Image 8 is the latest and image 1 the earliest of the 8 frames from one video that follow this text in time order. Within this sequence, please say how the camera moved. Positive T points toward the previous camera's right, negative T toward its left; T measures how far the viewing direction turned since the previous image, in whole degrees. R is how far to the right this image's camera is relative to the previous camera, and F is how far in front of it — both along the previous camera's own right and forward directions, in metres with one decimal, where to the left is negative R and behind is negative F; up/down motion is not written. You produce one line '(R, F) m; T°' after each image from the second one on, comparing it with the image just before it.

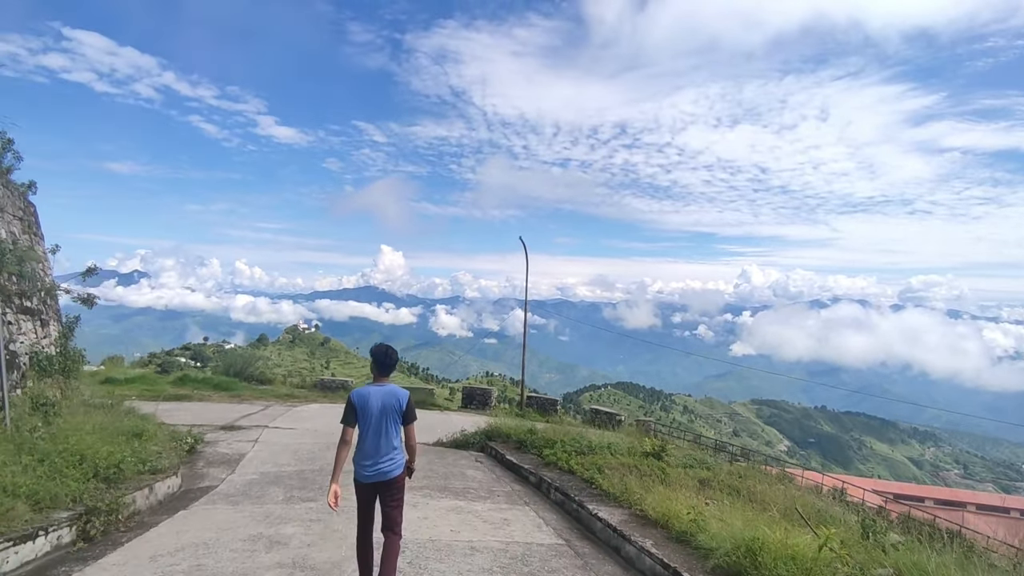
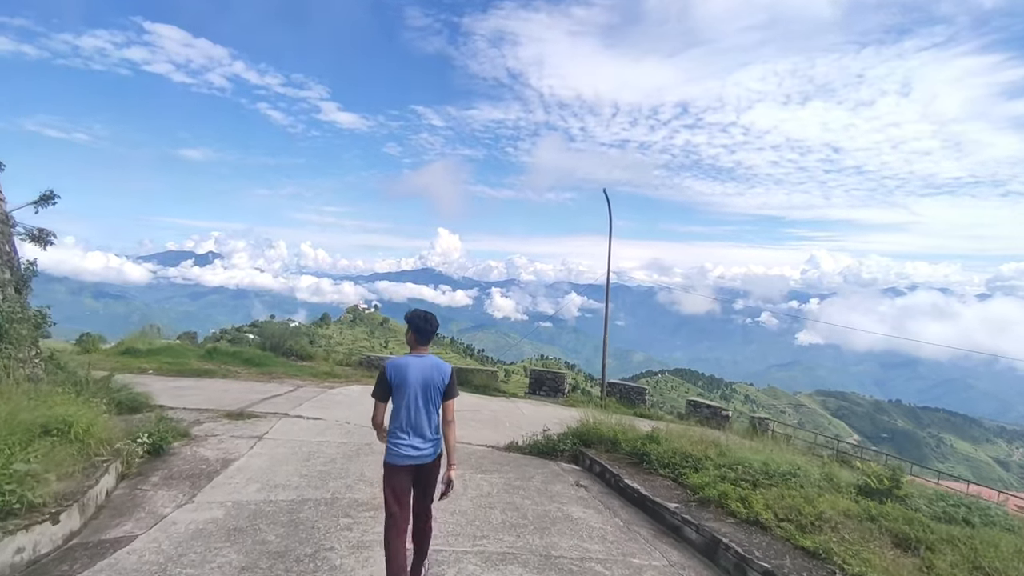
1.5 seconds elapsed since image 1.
(-0.7, +3.4) m; -5°
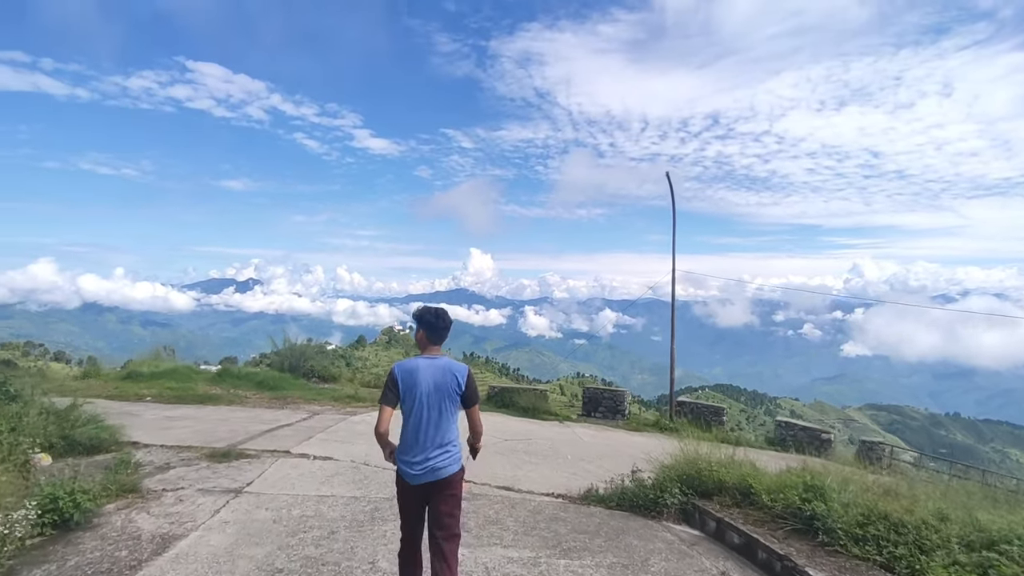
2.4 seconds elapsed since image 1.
(-0.4, +2.3) m; -3°
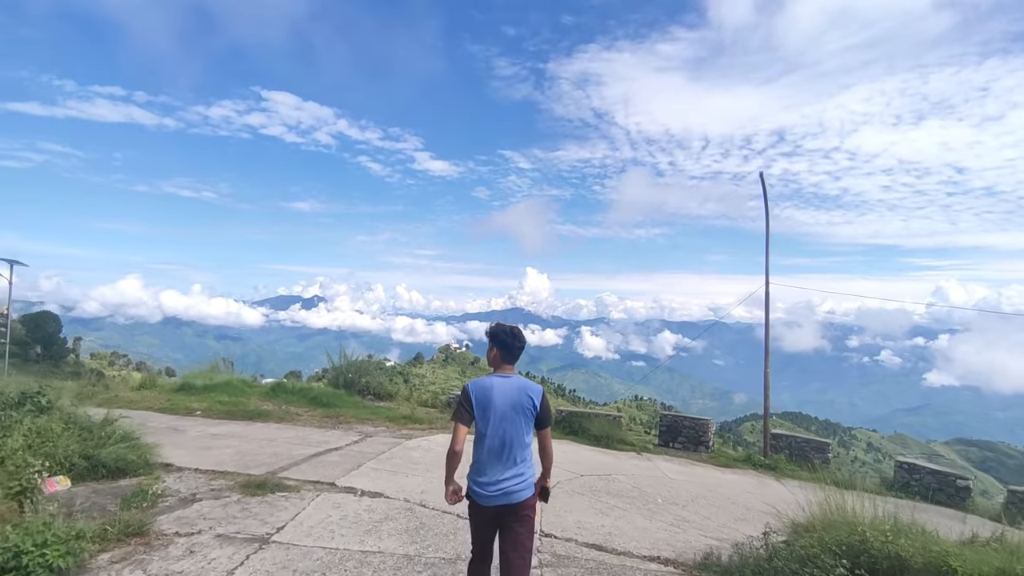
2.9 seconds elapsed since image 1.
(-0.3, +1.2) m; -5°
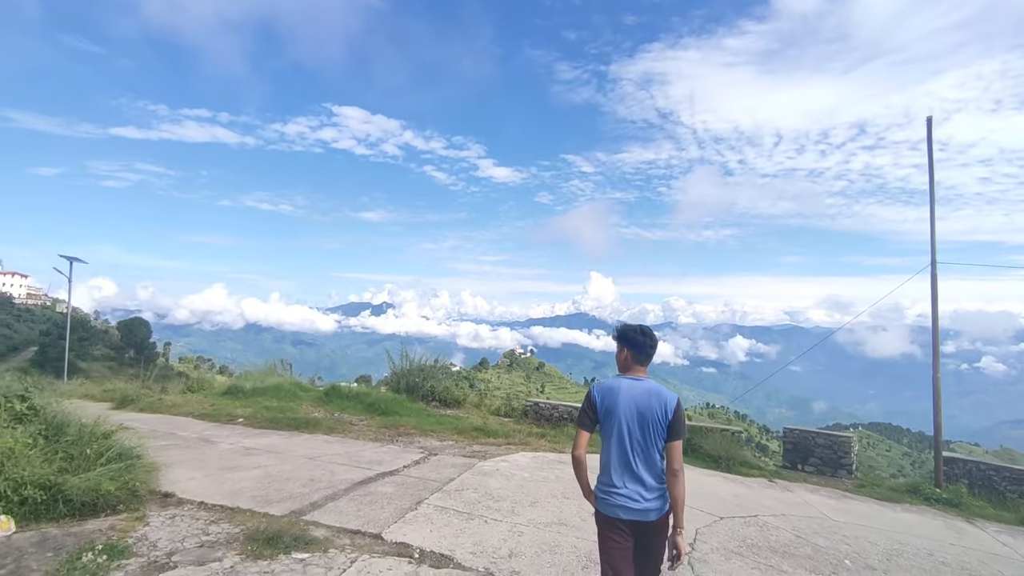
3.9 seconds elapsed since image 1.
(-0.5, +2.2) m; -6°
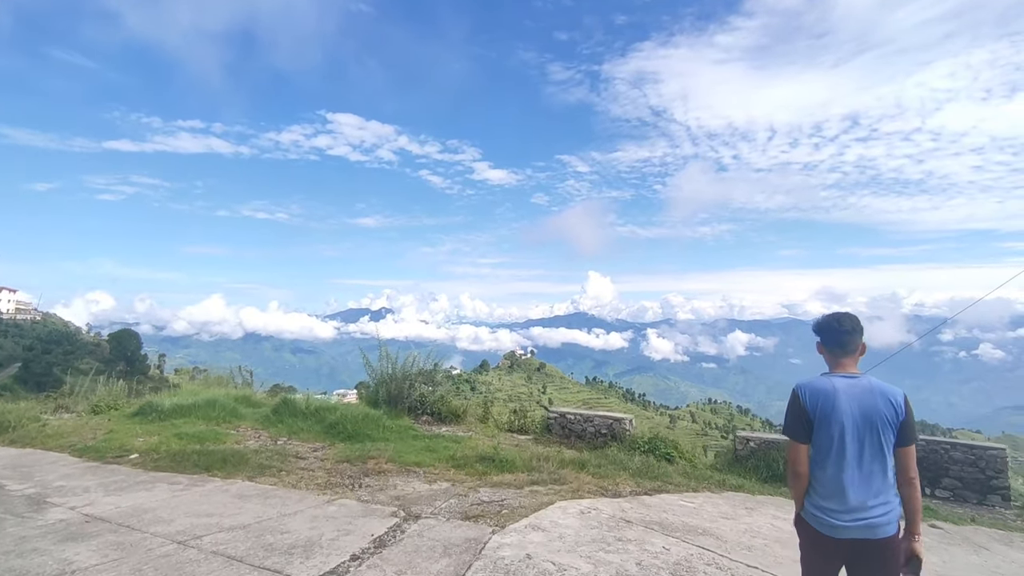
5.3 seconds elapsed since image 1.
(-0.2, +3.4) m; 0°
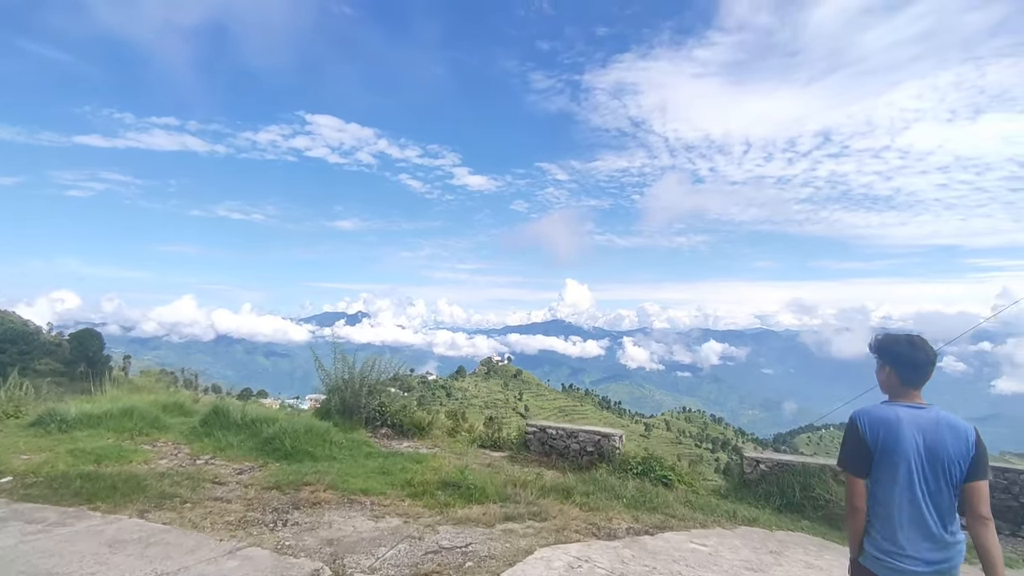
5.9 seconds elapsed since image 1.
(0.0, +1.3) m; +2°
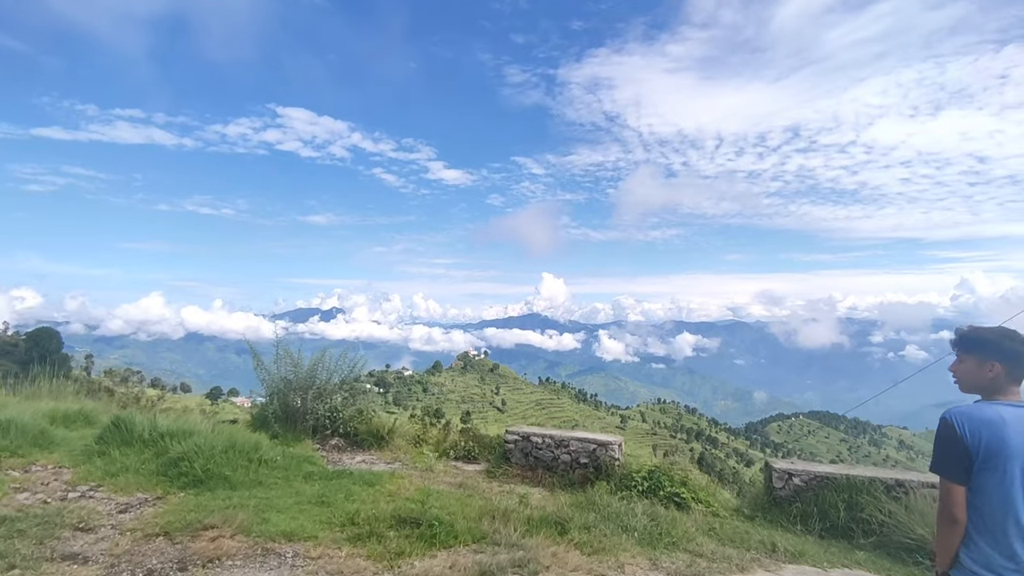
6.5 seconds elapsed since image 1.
(0.0, +1.5) m; +2°
